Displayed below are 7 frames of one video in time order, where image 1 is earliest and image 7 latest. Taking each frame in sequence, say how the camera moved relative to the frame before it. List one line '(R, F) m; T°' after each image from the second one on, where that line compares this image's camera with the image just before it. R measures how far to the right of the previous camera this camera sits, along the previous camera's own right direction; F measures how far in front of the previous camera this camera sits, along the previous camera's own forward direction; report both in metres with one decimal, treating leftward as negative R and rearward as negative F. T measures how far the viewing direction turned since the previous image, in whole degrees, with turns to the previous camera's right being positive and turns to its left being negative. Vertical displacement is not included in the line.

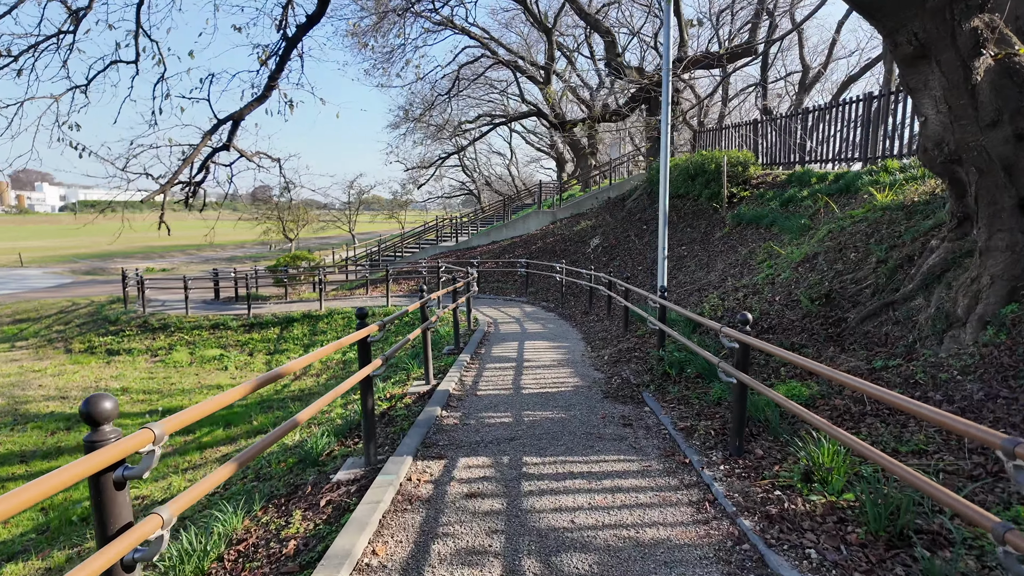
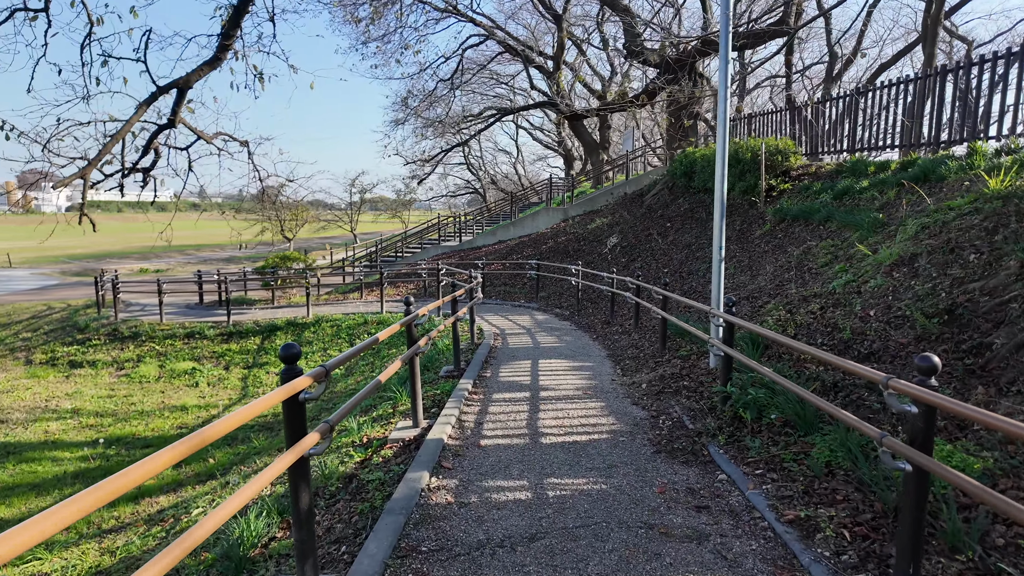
(-0.1, +1.4) m; -1°
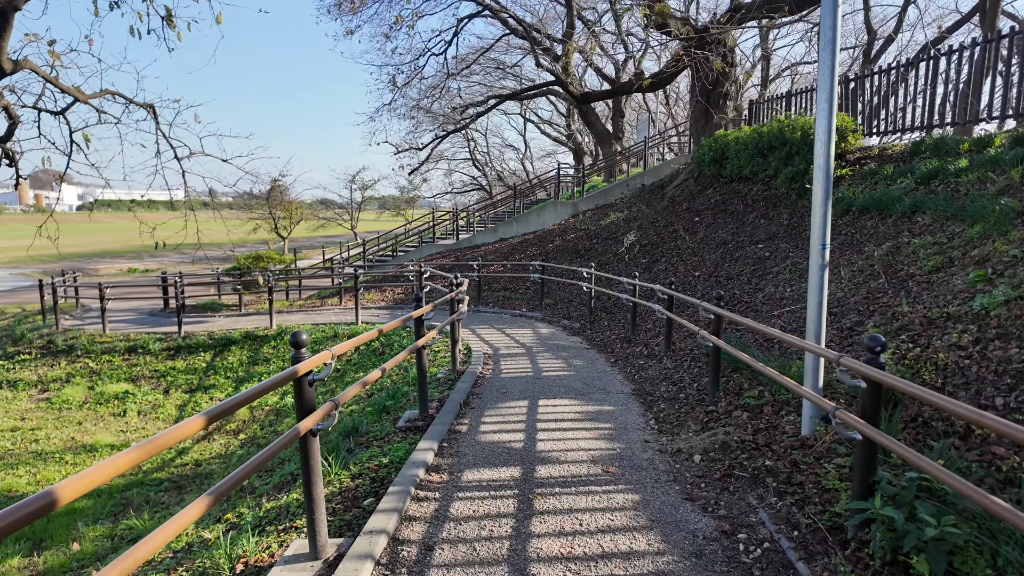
(+0.2, +1.9) m; -1°
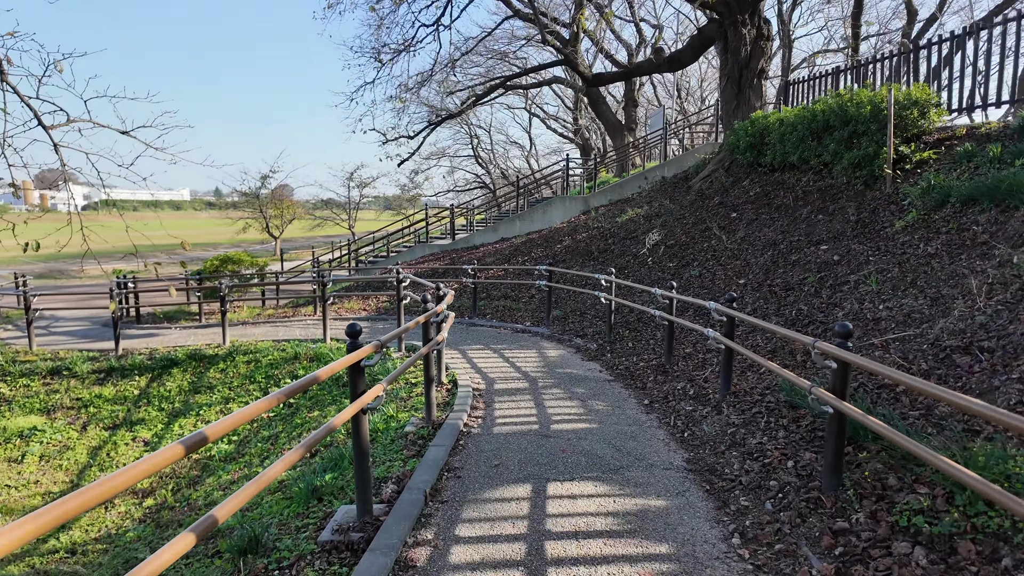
(+0.1, +1.8) m; 0°
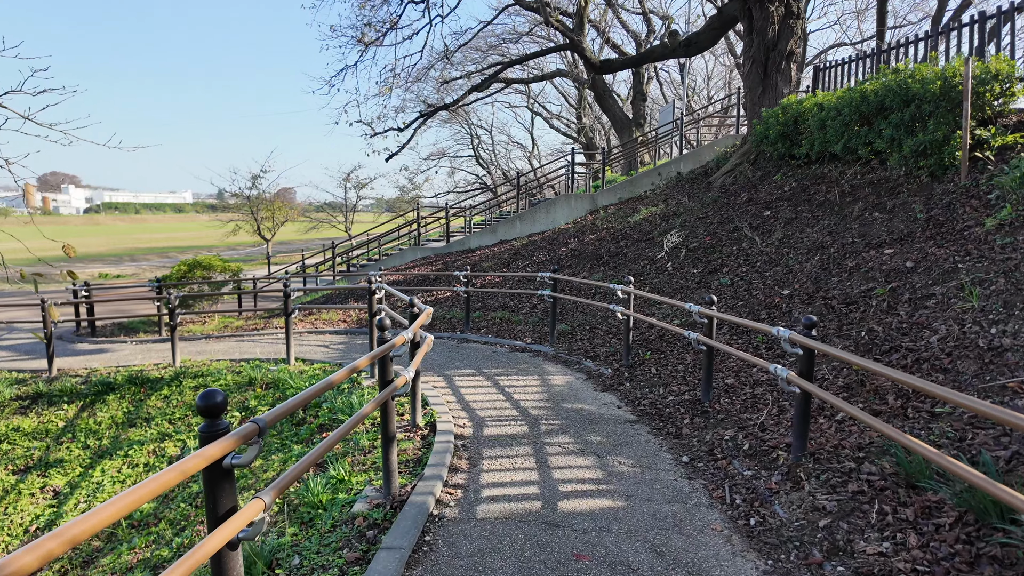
(+0.1, +1.3) m; 0°
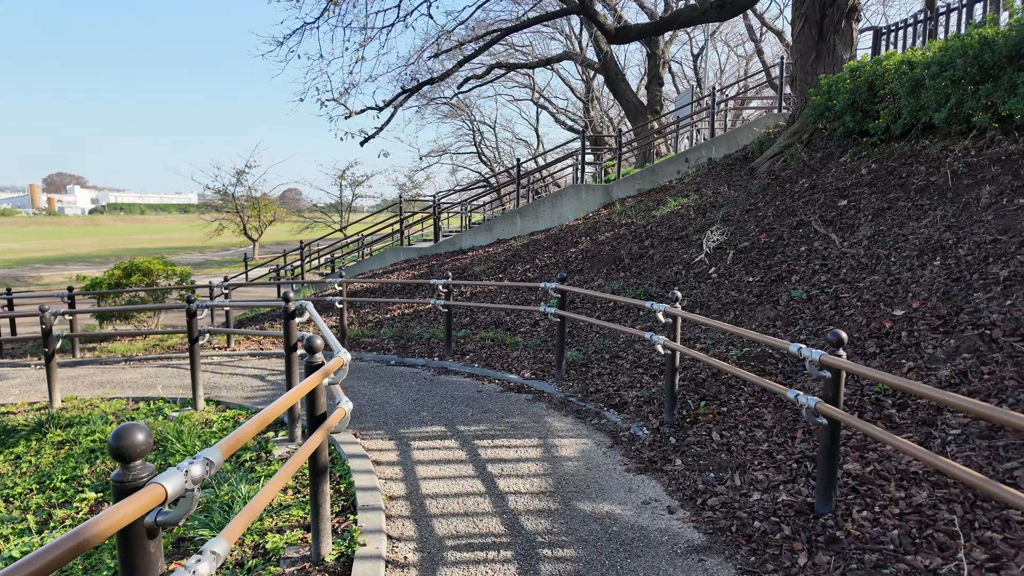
(+0.1, +2.0) m; -1°
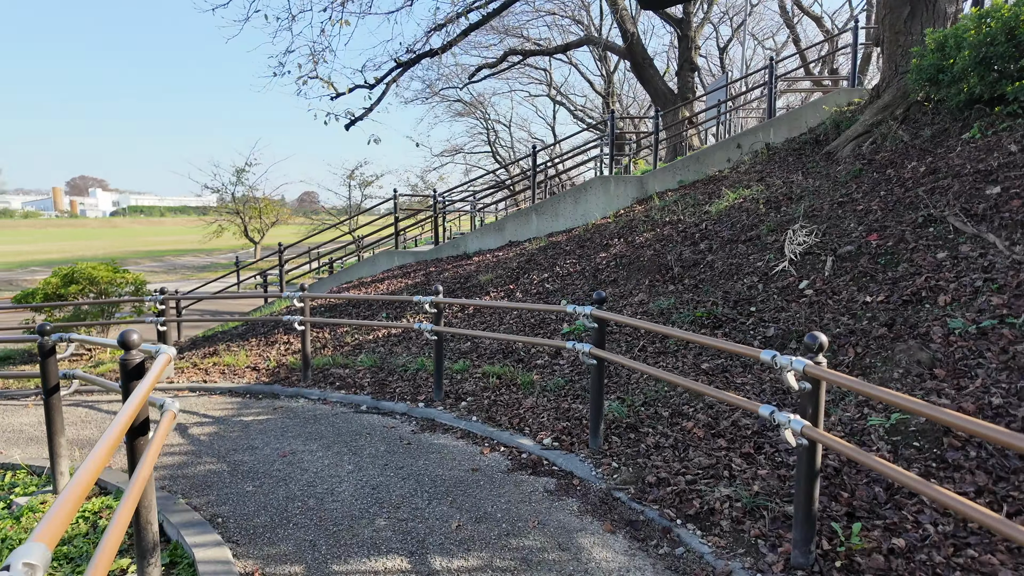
(0.0, +1.7) m; -2°
